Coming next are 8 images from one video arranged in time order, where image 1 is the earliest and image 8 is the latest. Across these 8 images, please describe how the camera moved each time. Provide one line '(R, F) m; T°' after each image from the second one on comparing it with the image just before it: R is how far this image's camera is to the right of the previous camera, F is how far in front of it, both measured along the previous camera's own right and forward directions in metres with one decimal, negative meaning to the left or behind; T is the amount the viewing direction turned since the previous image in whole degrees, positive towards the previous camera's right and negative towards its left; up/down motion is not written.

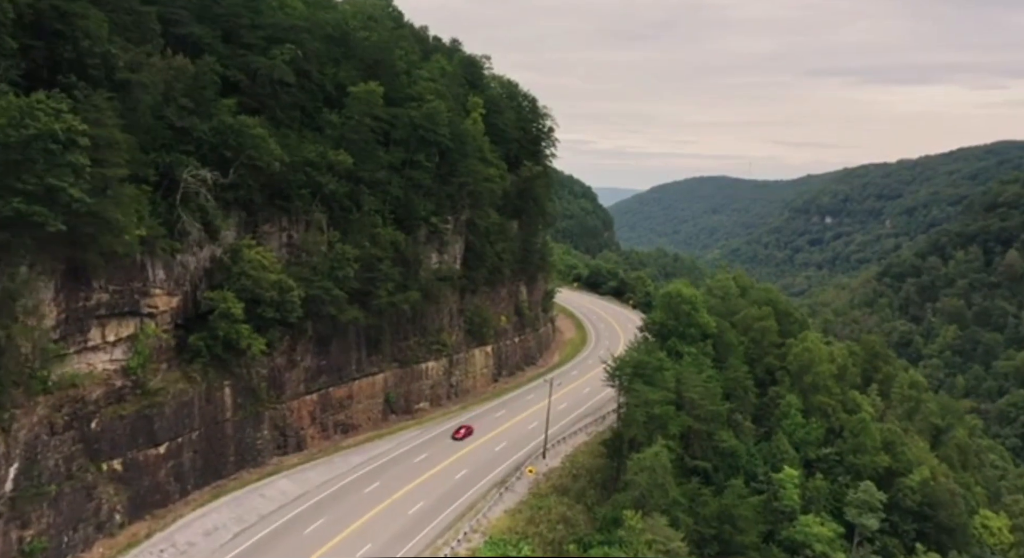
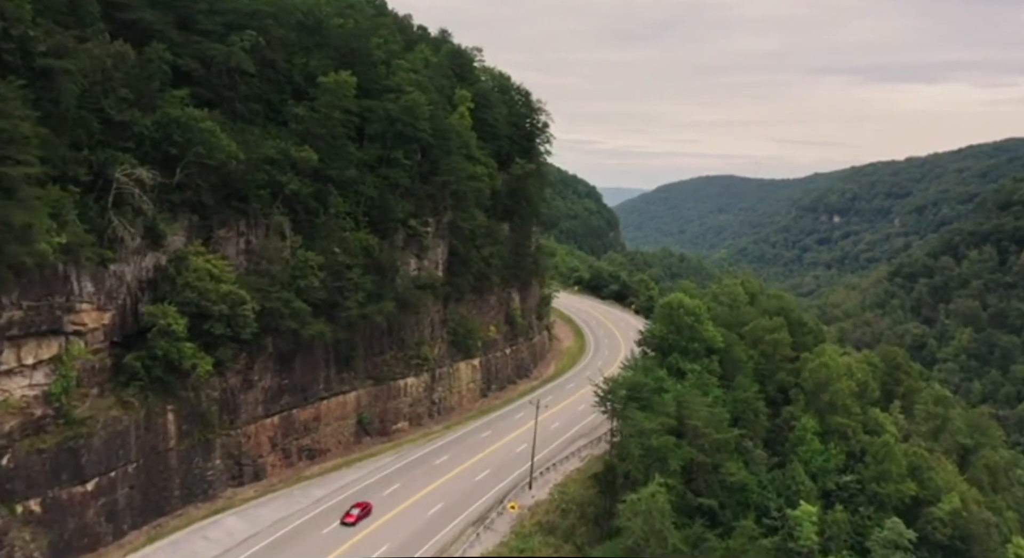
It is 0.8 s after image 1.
(+1.1, +4.4) m; 0°
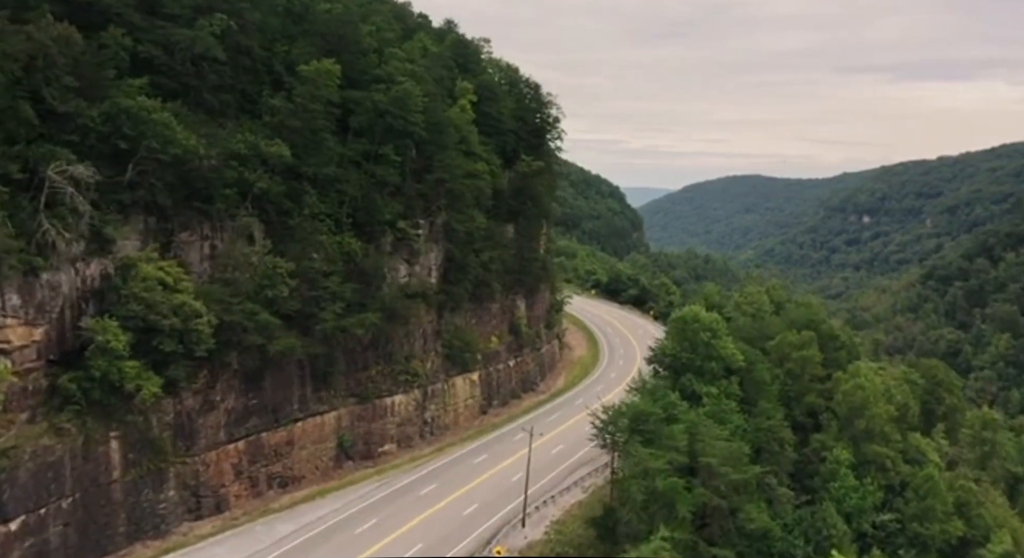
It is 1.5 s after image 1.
(+1.3, +4.3) m; -2°
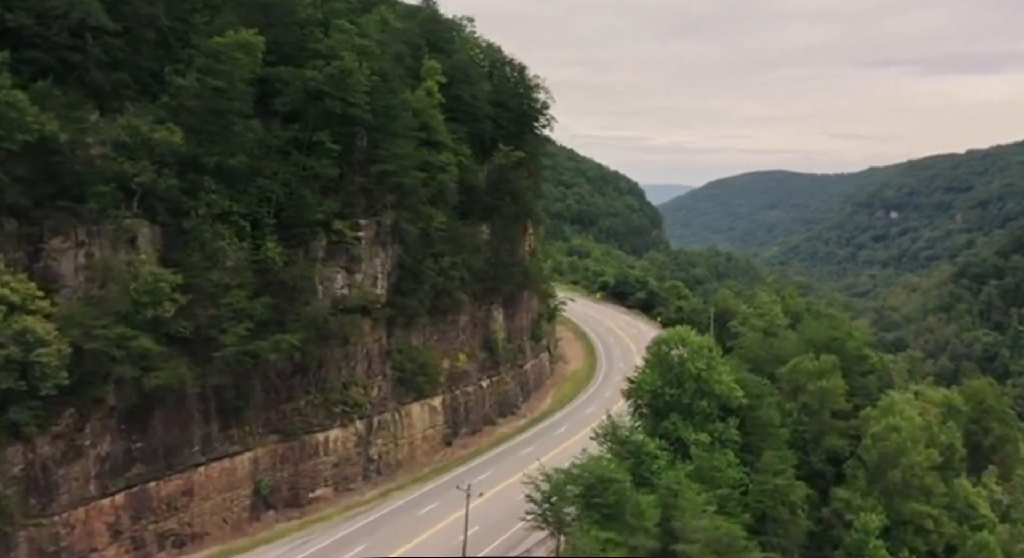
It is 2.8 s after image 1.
(+2.8, +7.1) m; -2°
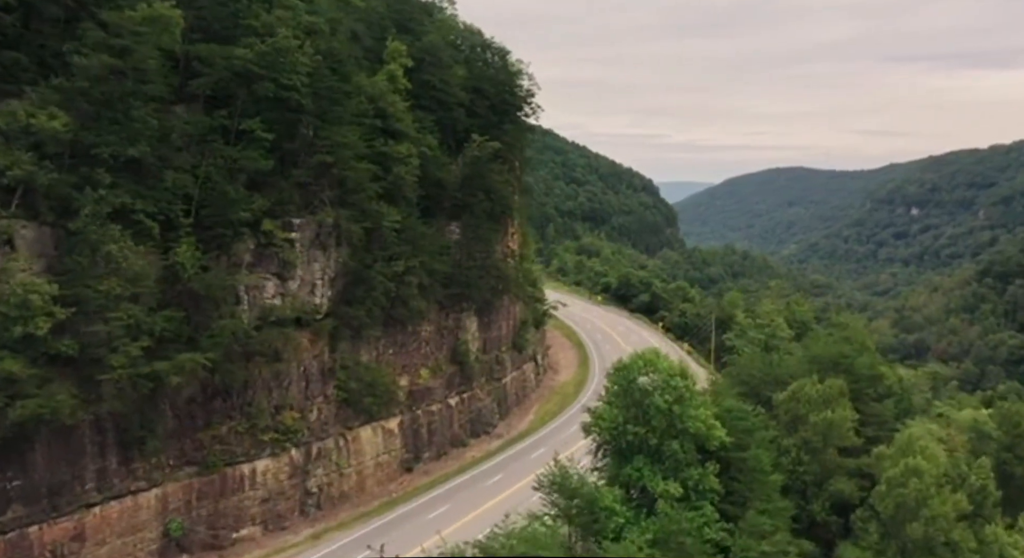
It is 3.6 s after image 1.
(+2.3, +4.9) m; -1°
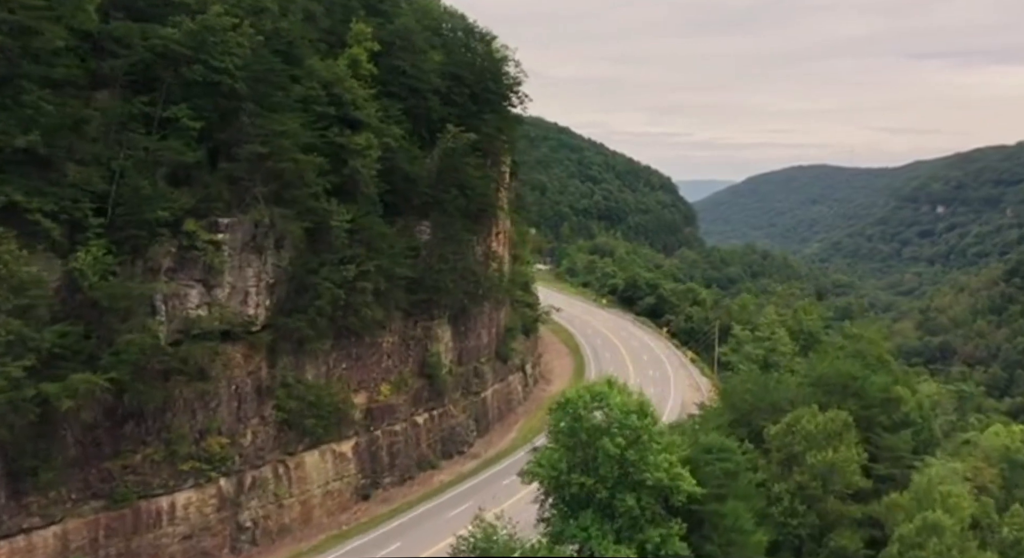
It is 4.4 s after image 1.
(+2.1, +4.1) m; -1°
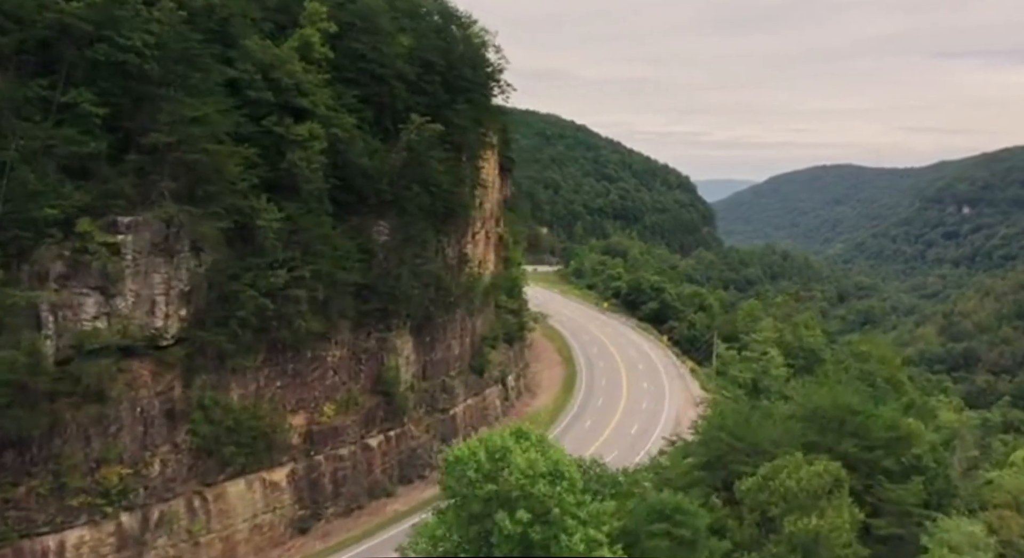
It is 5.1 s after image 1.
(+2.2, +3.9) m; -1°
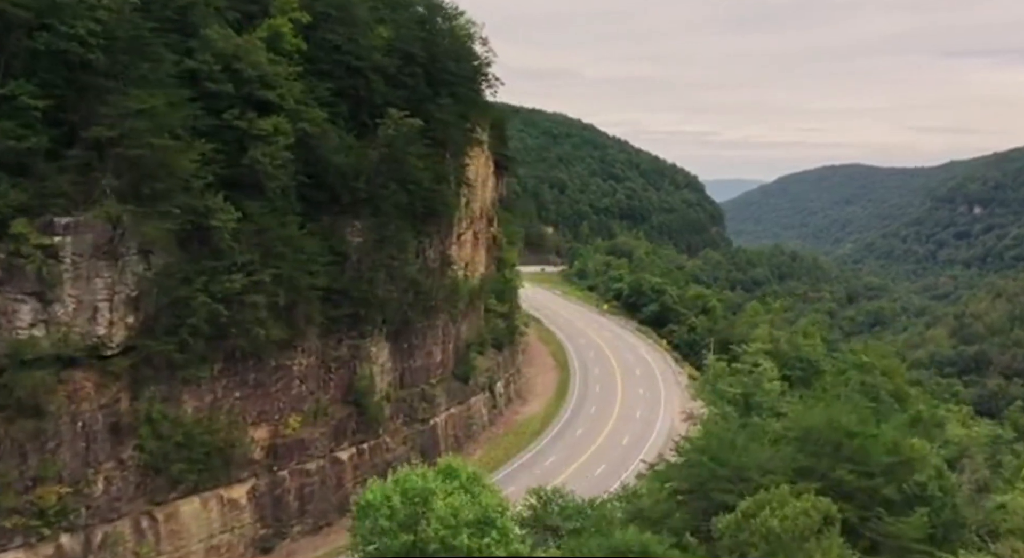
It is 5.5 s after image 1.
(+1.1, +1.9) m; -1°
